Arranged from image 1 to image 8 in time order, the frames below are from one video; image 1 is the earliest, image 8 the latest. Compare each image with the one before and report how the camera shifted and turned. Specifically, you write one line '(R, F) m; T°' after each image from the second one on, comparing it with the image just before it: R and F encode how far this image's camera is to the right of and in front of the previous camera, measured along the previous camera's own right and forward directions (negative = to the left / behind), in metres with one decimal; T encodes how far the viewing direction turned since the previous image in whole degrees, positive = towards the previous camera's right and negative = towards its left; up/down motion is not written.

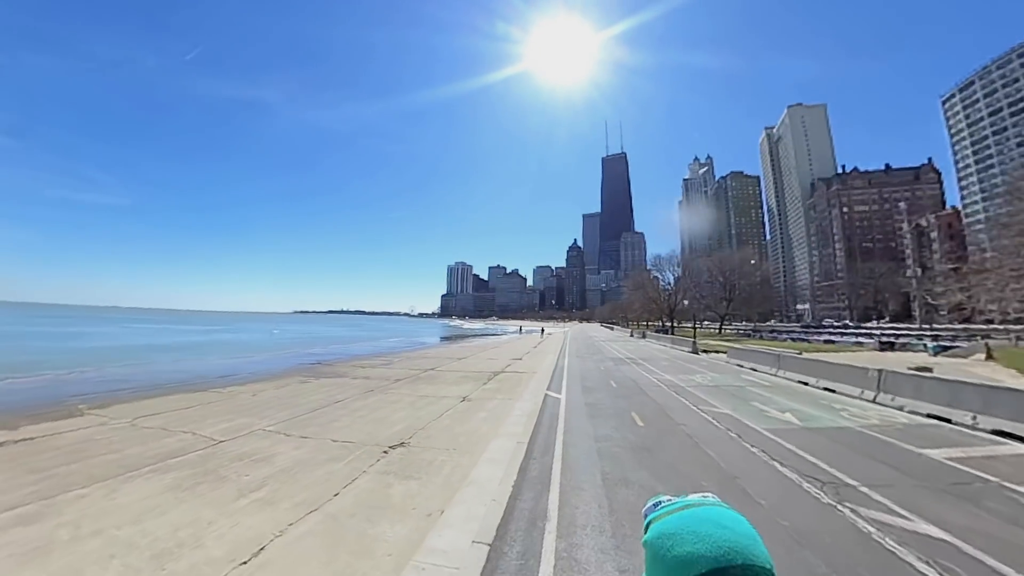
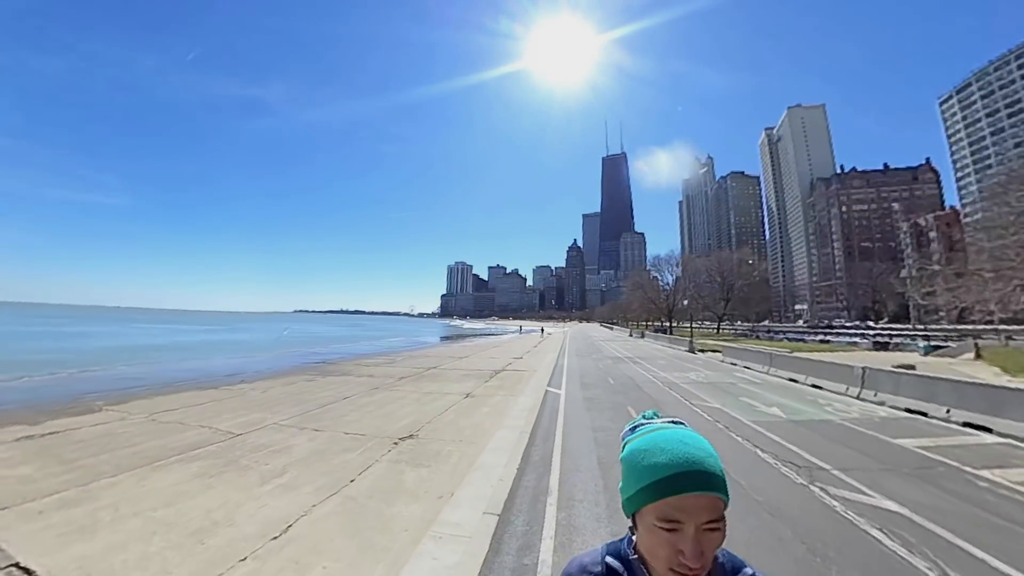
(-0.1, -0.5) m; 0°
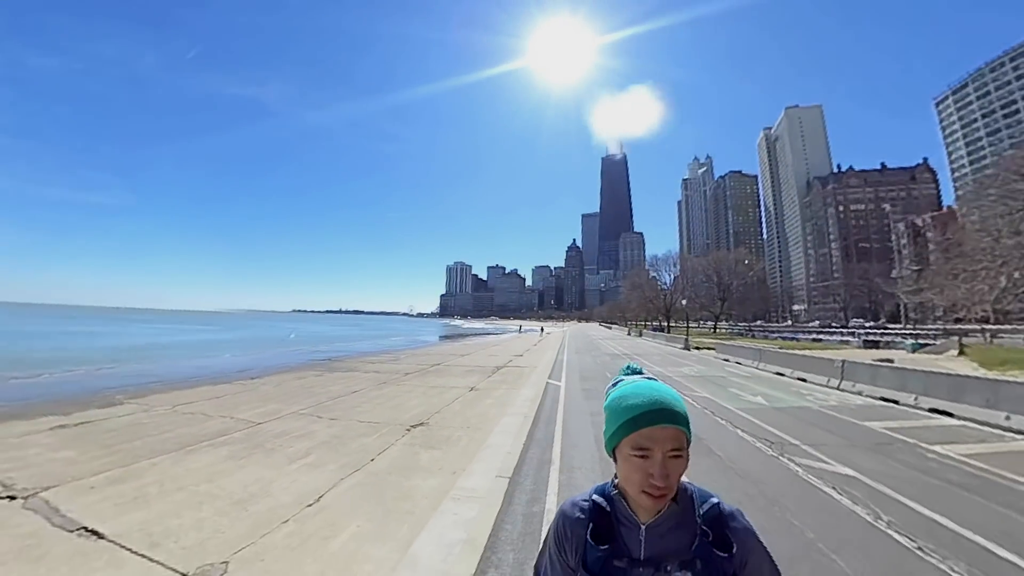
(-0.1, -0.7) m; 0°
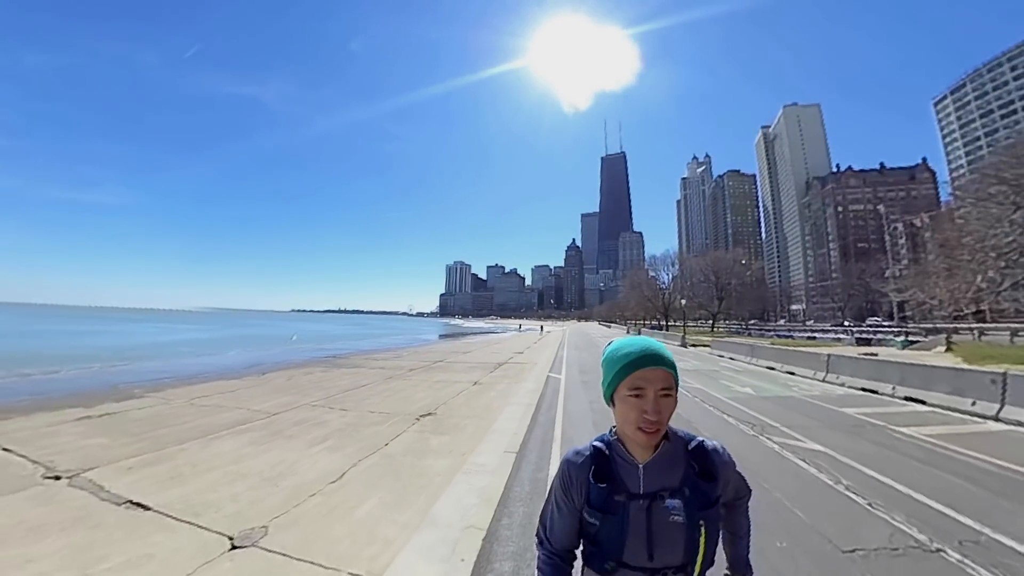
(-0.1, -0.6) m; 0°
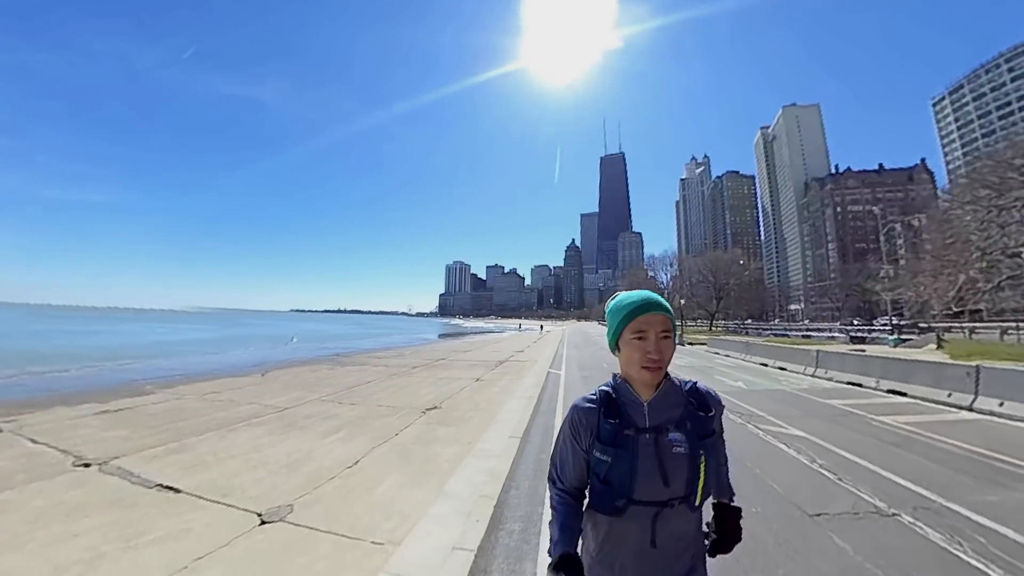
(-0.1, -0.4) m; 0°
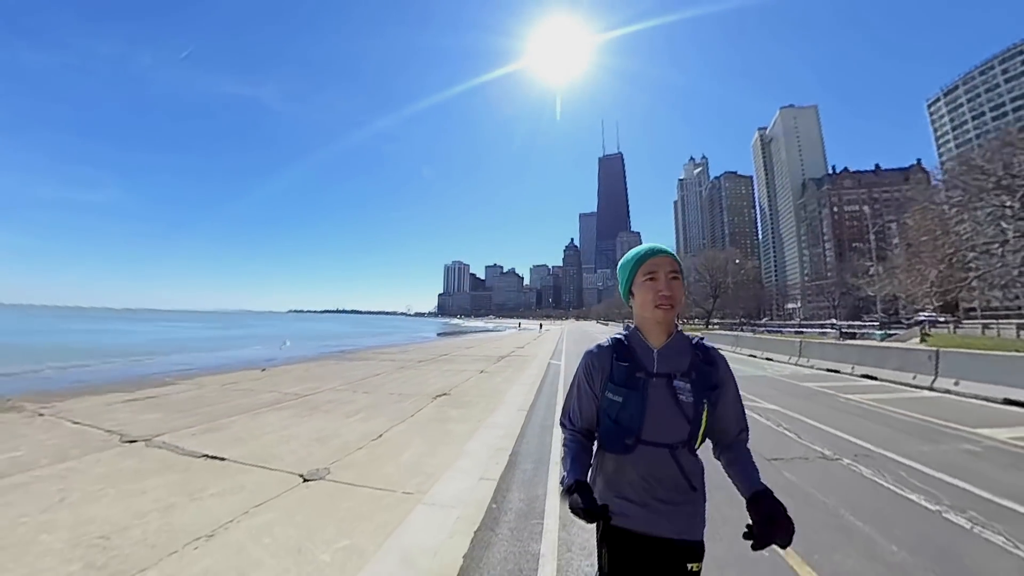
(-0.1, -0.8) m; 0°
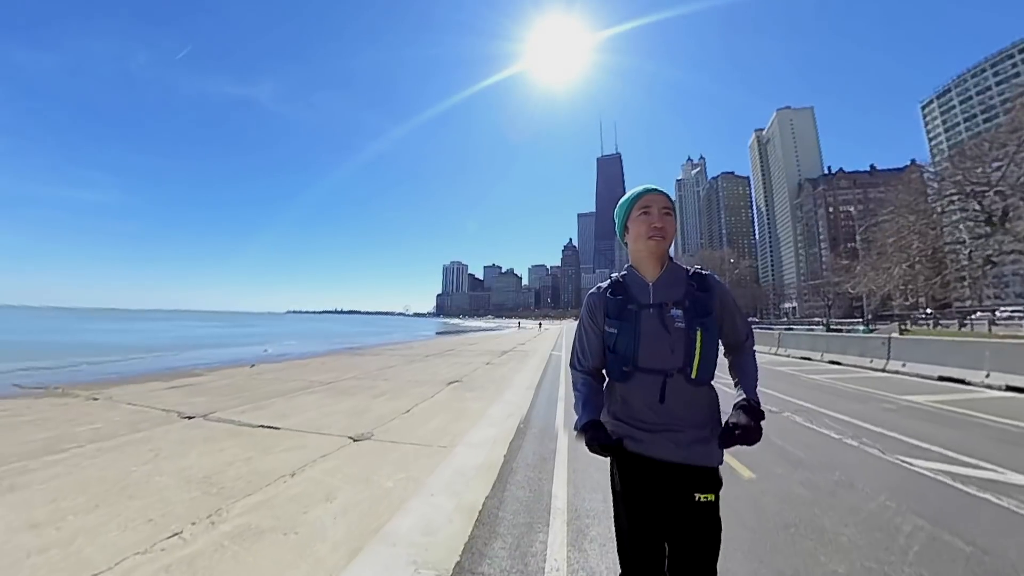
(-0.2, -1.3) m; 0°
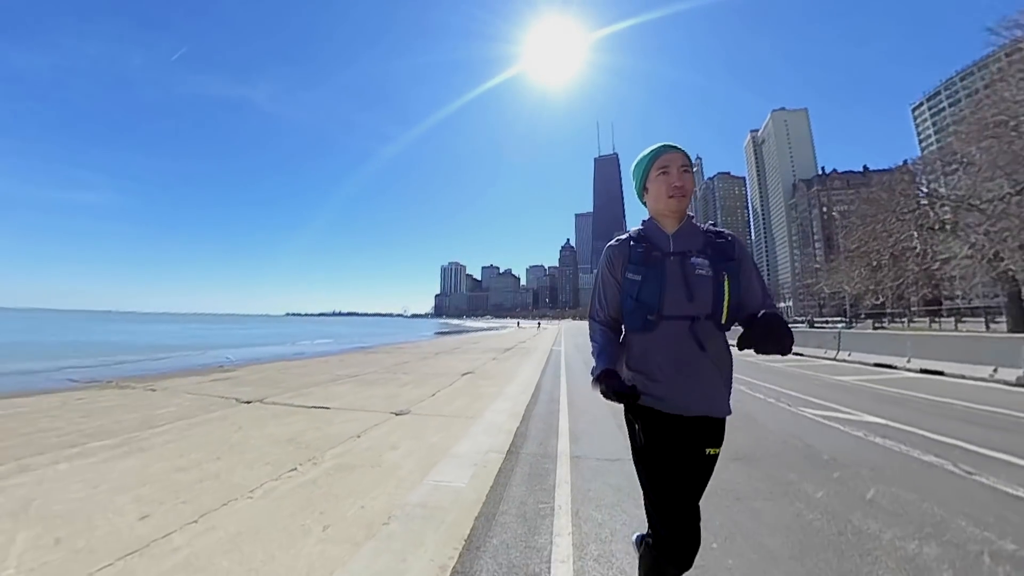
(-0.3, -1.8) m; 0°
